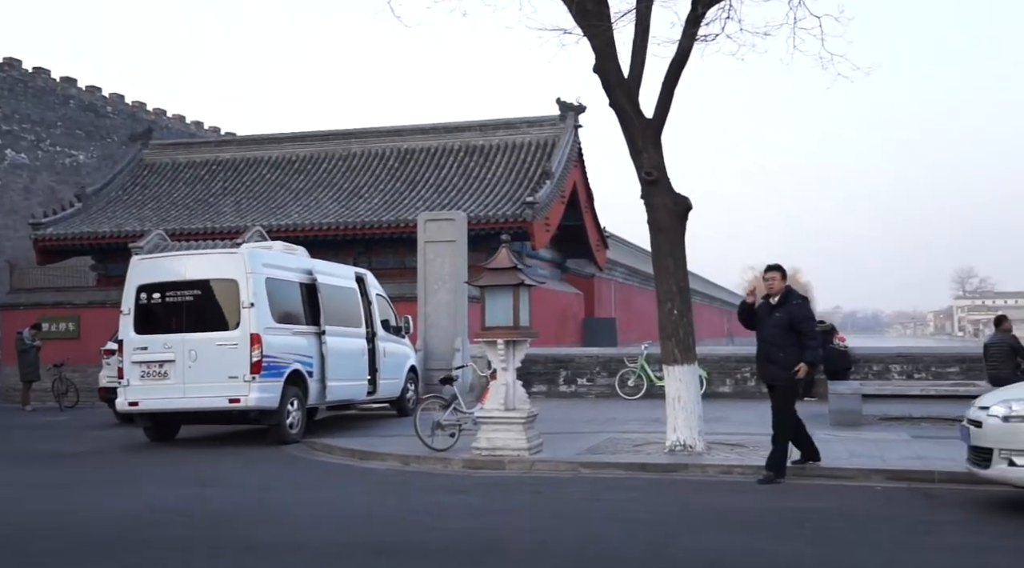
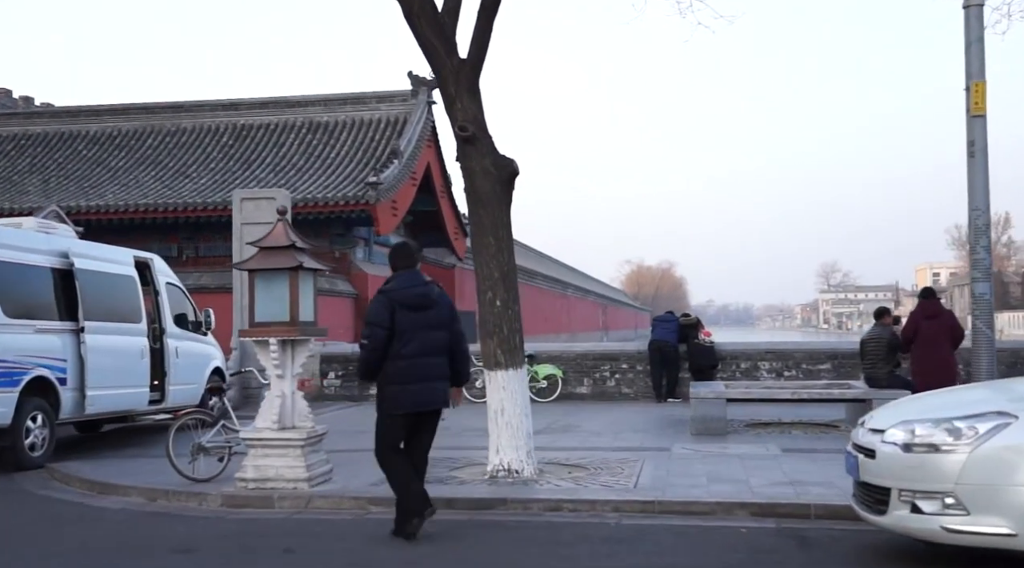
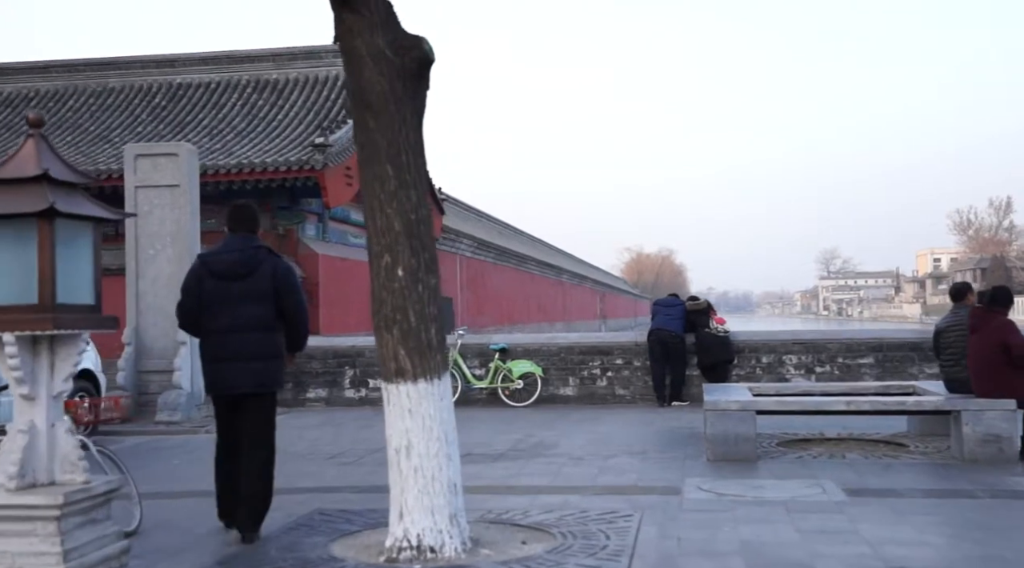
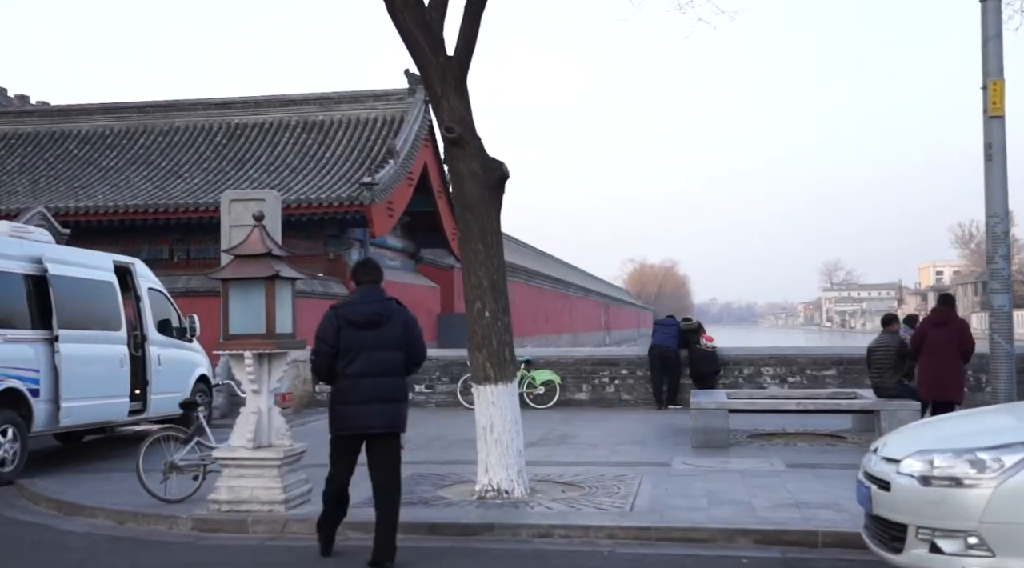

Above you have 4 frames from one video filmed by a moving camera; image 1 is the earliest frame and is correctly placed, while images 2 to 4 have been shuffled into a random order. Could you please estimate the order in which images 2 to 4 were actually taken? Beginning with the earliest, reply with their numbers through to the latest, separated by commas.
2, 4, 3
